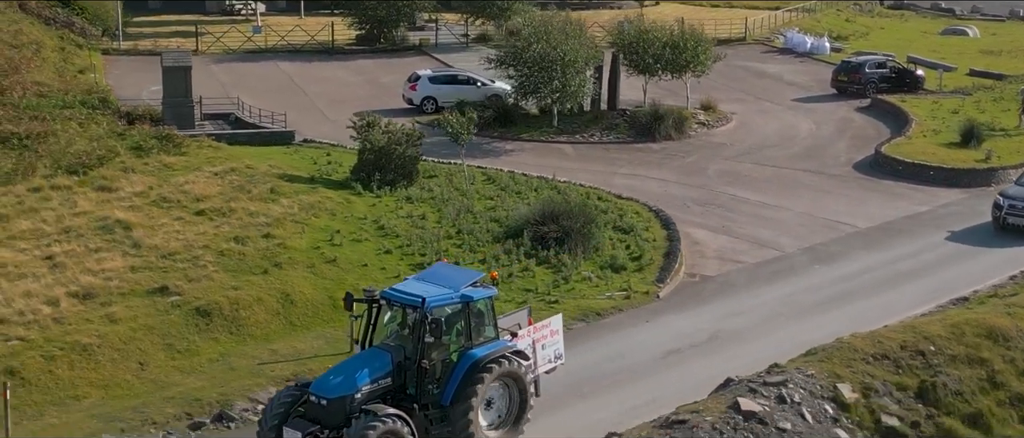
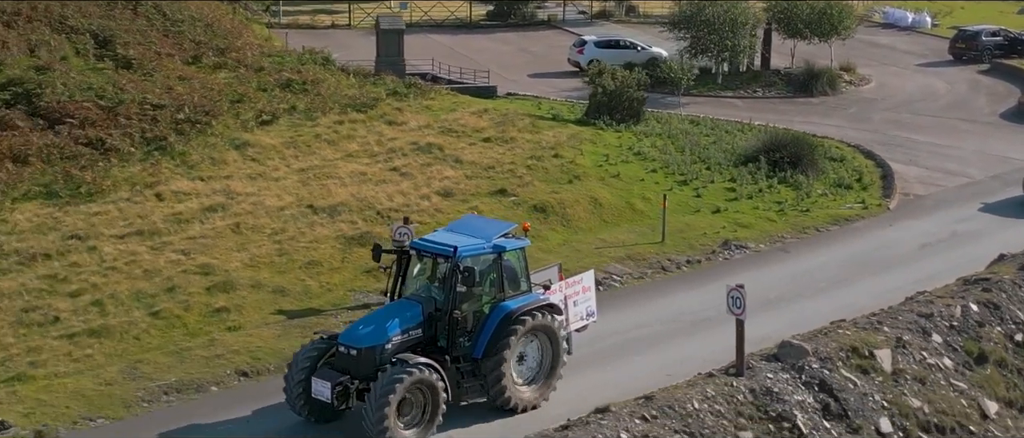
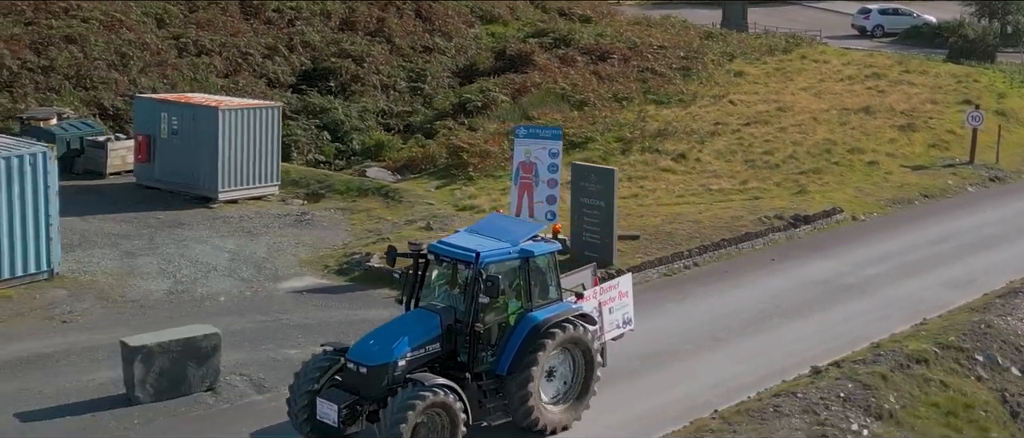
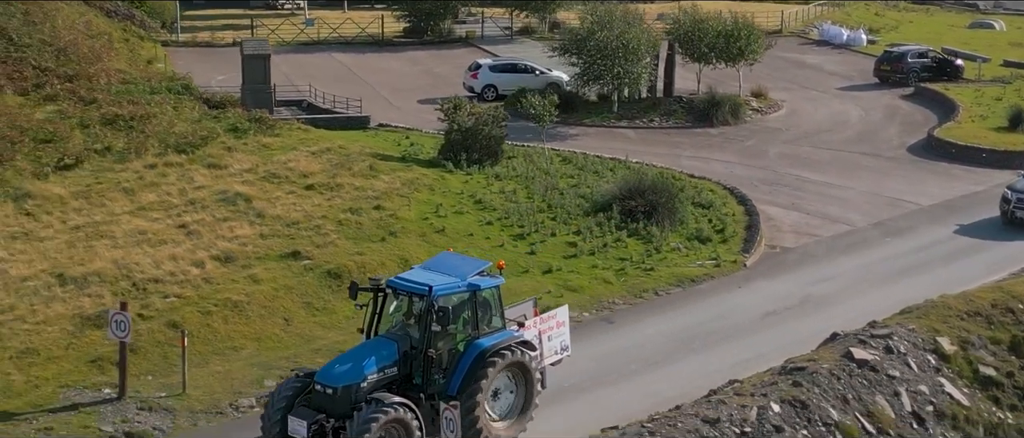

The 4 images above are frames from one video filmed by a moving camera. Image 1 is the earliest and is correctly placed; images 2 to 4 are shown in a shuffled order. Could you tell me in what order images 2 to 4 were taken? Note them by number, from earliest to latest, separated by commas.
4, 2, 3
